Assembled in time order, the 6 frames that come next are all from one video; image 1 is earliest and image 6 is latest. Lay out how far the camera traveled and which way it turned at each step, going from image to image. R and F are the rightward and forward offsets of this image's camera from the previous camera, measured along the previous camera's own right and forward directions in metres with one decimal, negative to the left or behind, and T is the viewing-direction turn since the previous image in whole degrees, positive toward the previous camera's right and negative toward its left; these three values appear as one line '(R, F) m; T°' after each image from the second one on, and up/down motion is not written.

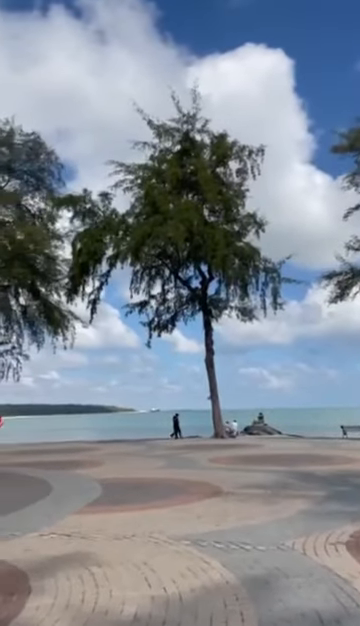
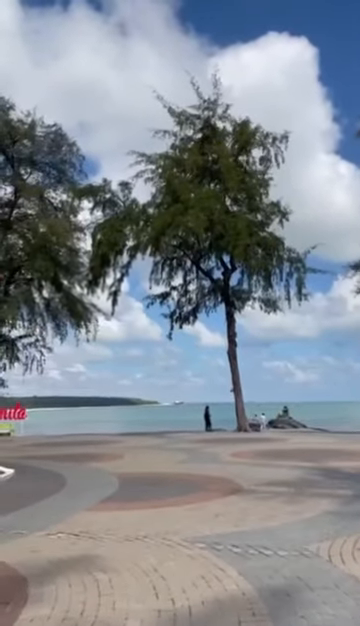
(+0.1, +0.6) m; -3°
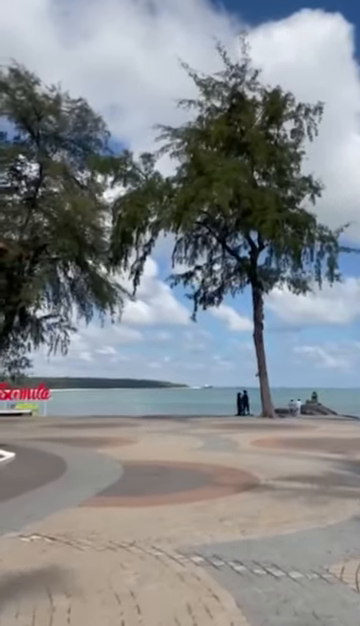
(+0.4, +1.3) m; -3°
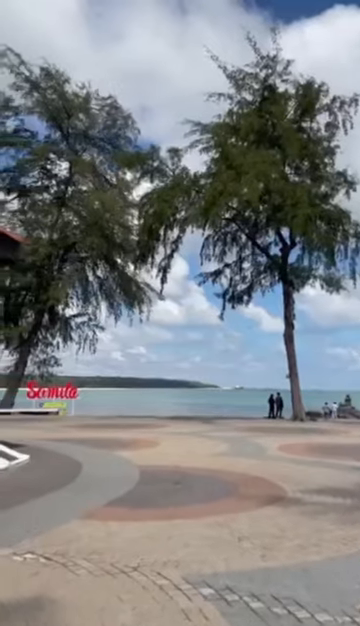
(+0.2, +0.8) m; -3°
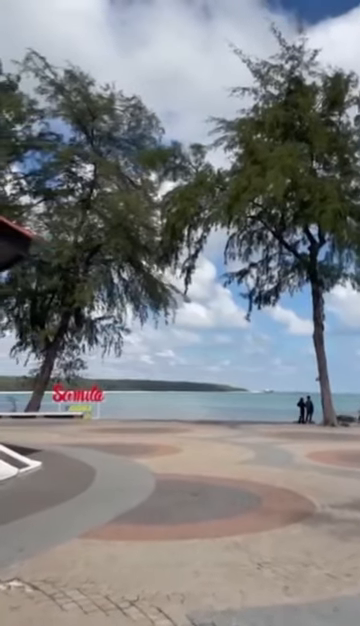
(+0.2, +0.8) m; -3°
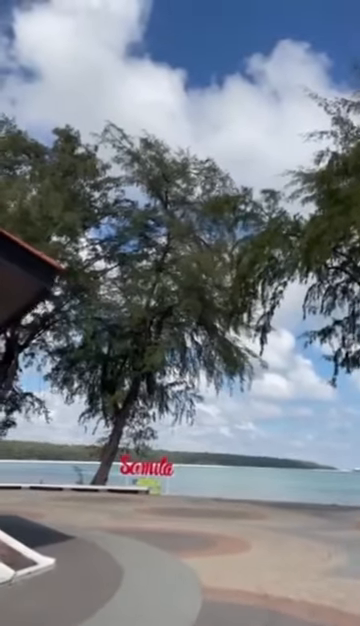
(+0.3, +2.9) m; -9°
